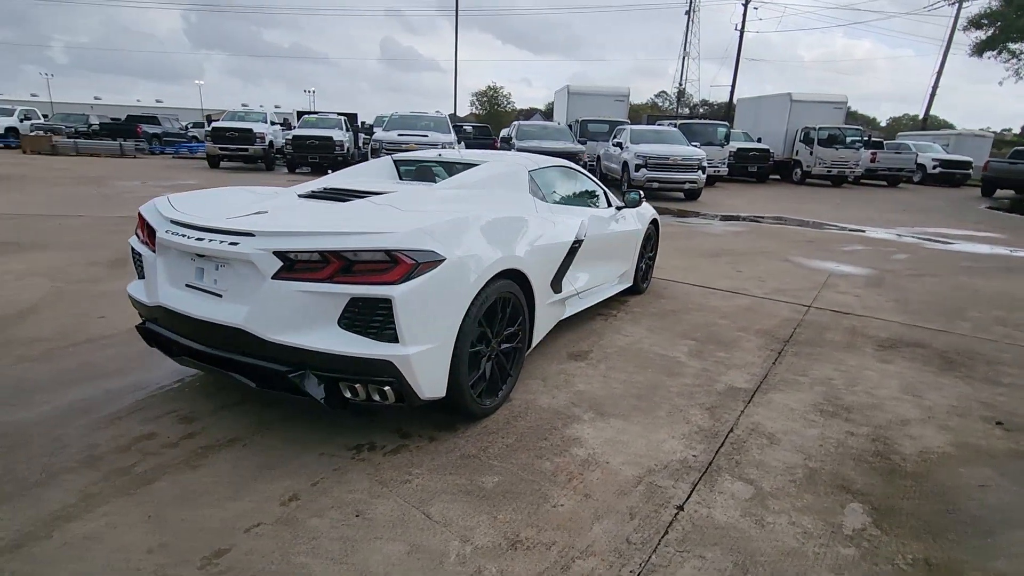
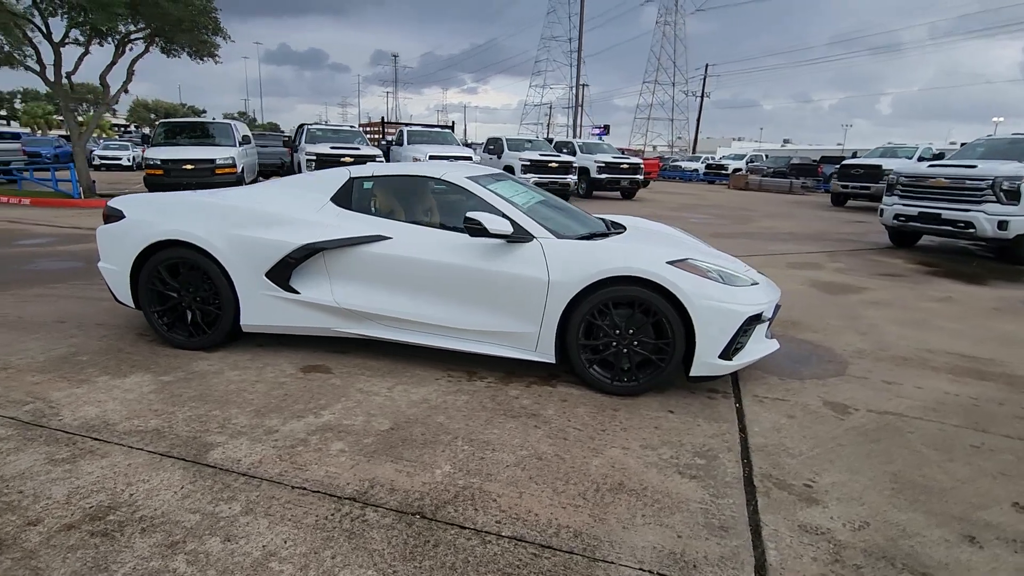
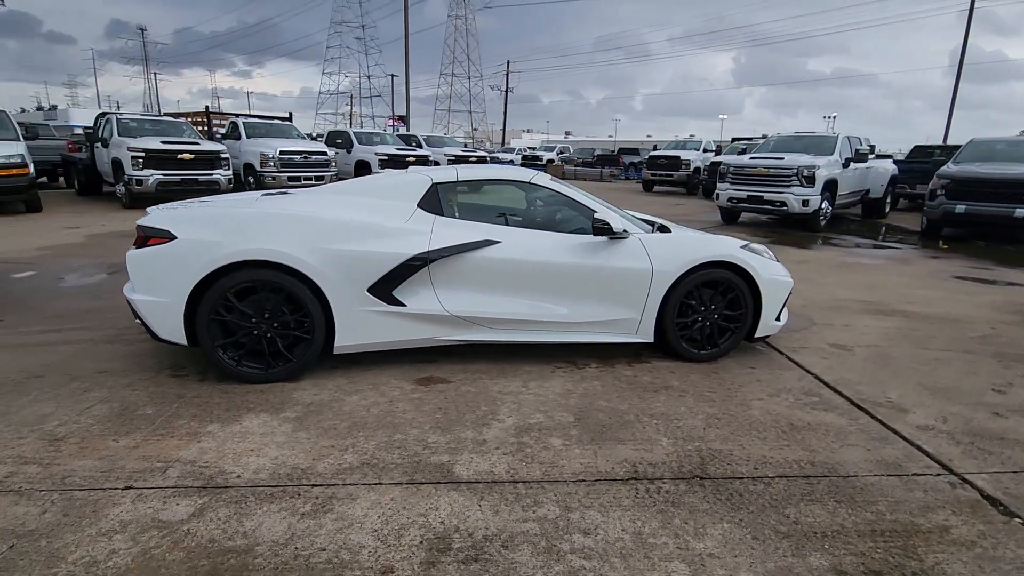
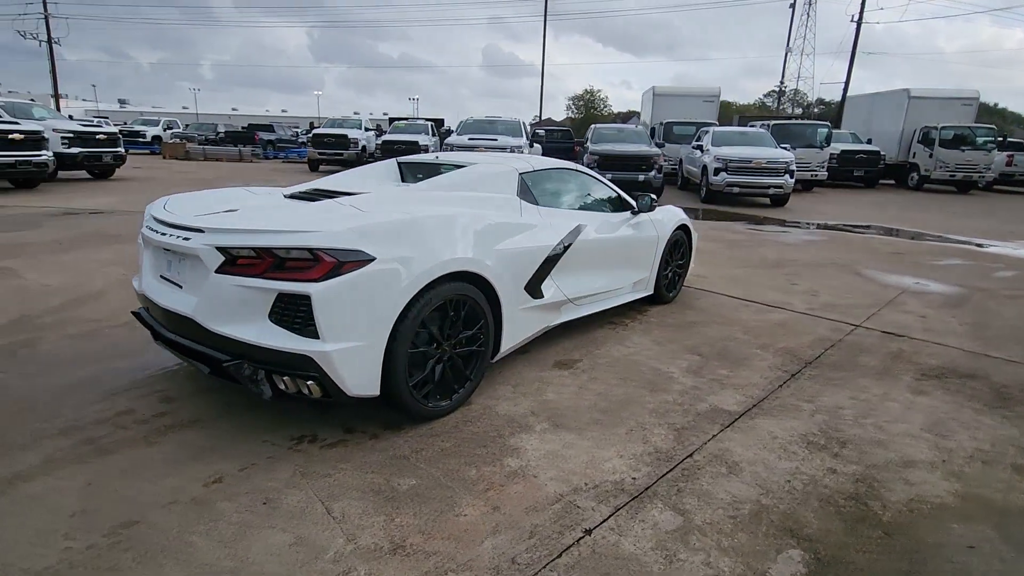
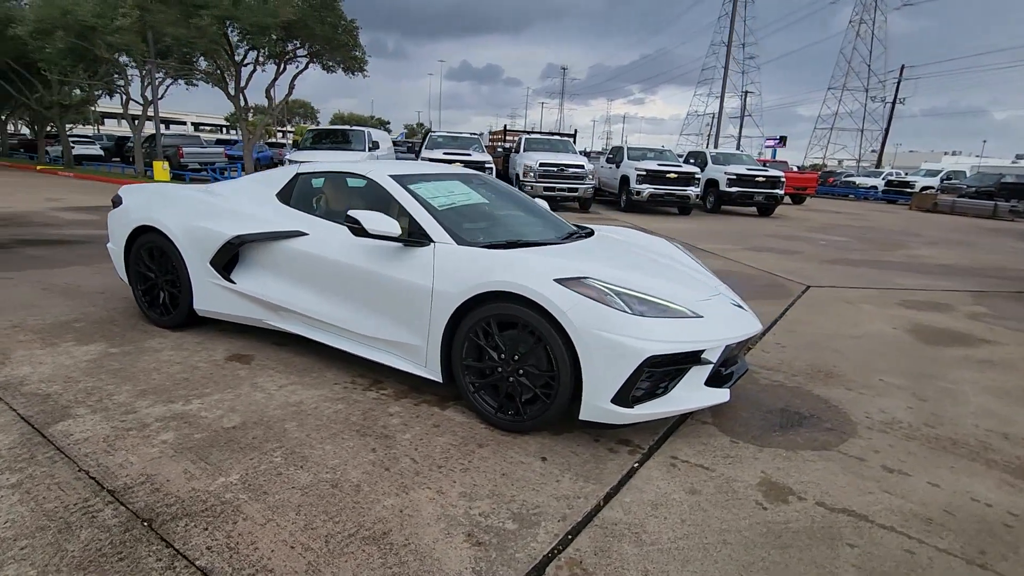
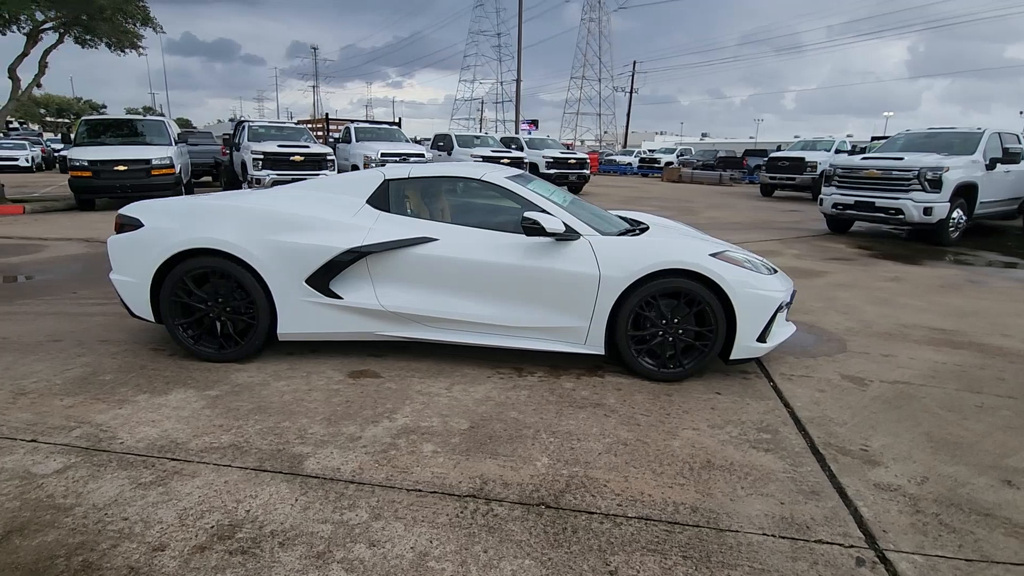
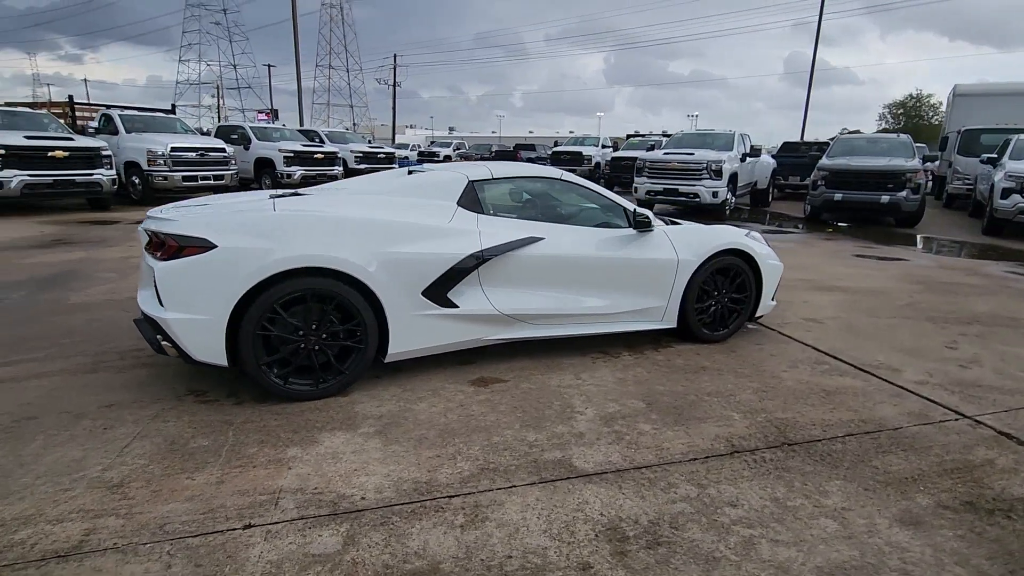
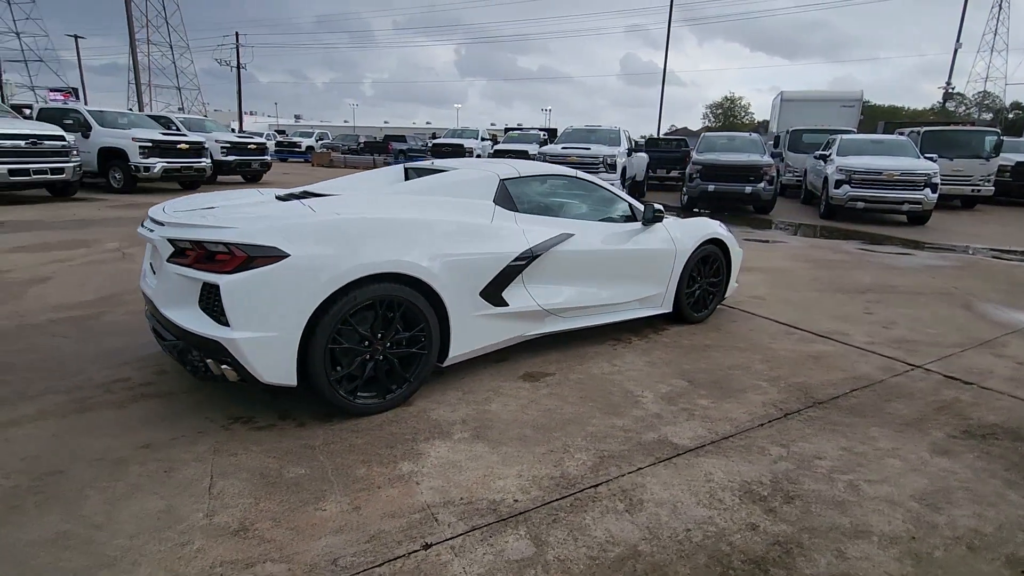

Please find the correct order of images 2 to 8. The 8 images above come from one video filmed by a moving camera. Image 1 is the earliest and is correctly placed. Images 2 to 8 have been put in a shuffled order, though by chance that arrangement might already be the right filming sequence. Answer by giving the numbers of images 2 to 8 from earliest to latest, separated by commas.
4, 8, 7, 3, 6, 2, 5
